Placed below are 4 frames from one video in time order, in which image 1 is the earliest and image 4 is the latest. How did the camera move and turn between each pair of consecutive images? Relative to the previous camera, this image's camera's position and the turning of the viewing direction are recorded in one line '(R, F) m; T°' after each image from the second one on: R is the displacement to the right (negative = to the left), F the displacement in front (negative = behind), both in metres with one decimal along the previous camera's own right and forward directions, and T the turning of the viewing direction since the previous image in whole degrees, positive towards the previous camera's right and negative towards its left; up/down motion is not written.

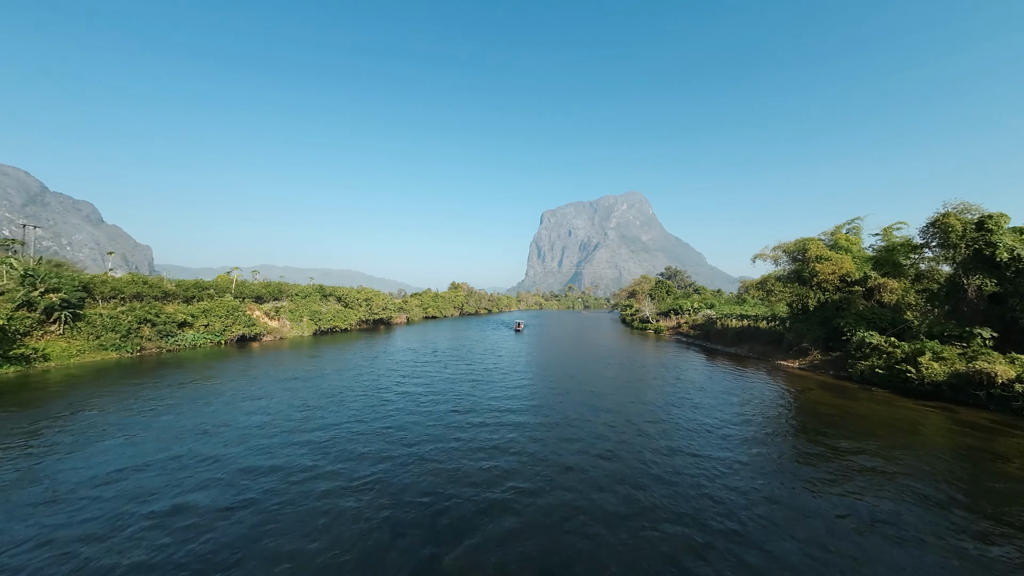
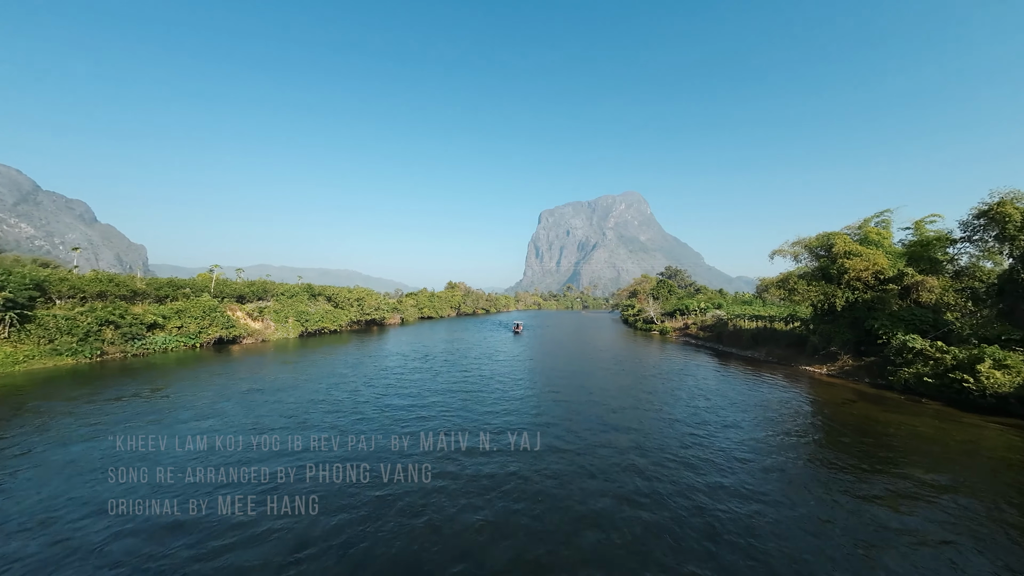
(0.0, +0.9) m; 0°
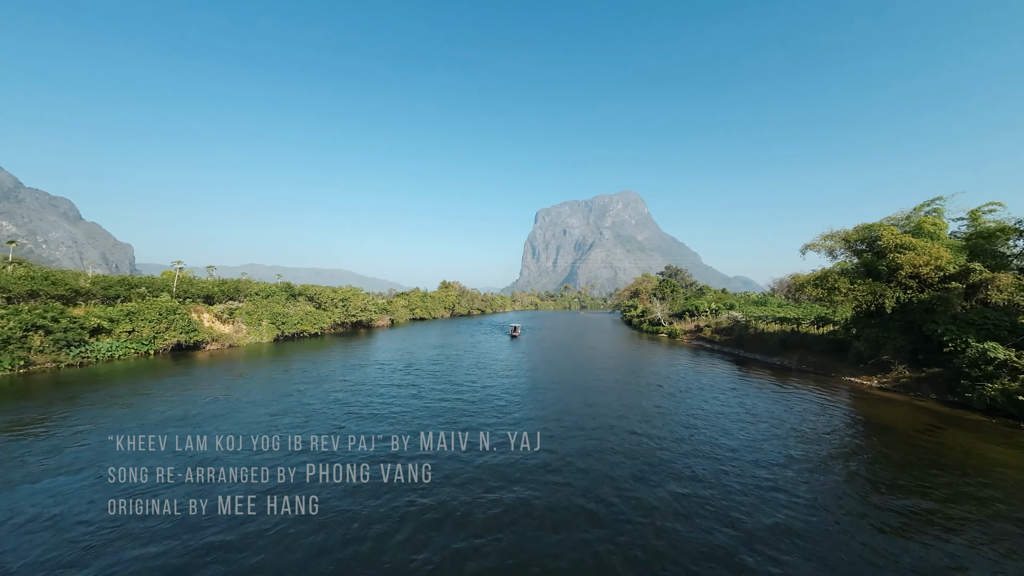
(-0.1, +1.2) m; +1°
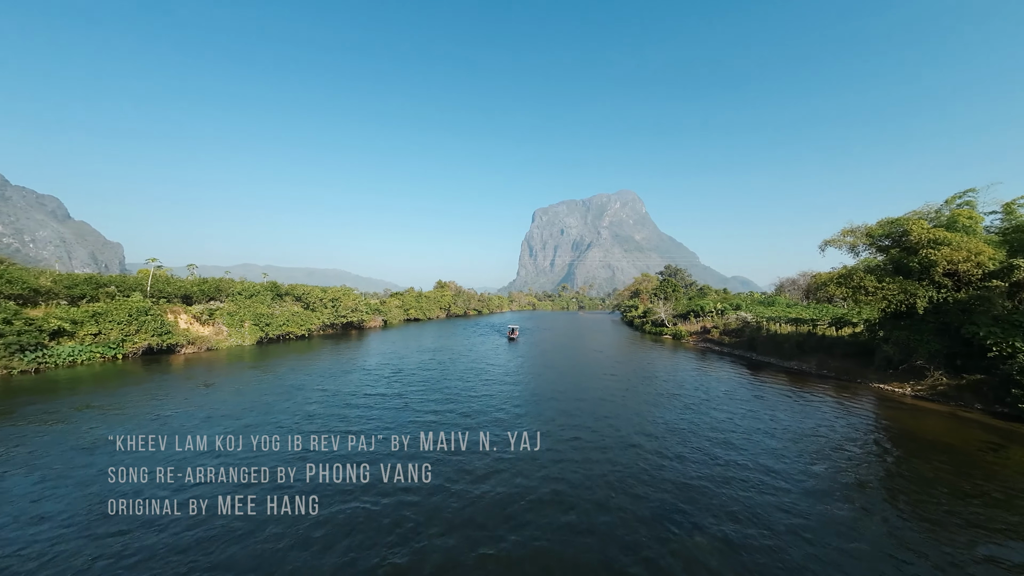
(-0.1, +0.7) m; +1°
